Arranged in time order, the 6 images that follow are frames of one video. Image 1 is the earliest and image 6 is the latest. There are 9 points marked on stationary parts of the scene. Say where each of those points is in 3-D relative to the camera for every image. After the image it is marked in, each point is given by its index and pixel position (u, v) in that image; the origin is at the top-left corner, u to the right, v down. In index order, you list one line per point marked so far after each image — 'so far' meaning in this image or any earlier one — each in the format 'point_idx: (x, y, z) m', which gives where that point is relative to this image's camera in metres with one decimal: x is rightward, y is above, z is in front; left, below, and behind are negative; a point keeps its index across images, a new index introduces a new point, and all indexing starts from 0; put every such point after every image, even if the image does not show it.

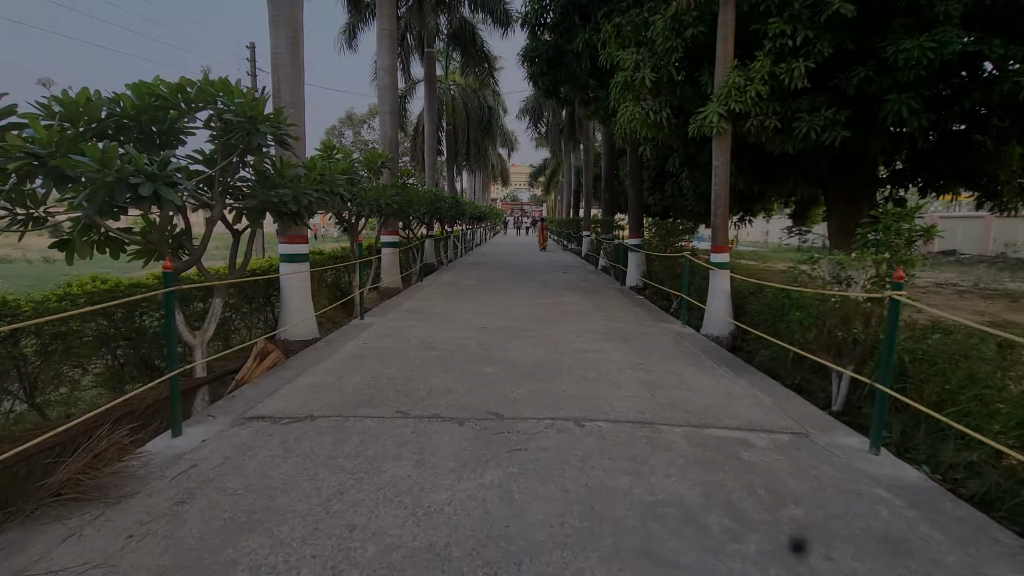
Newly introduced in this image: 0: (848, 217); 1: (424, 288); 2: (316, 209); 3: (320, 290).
0: (+6.0, +1.3, +9.5) m
1: (-1.6, 0.0, +9.9) m
2: (-1.8, +0.7, +4.9) m
3: (-3.2, 0.0, +8.9) m
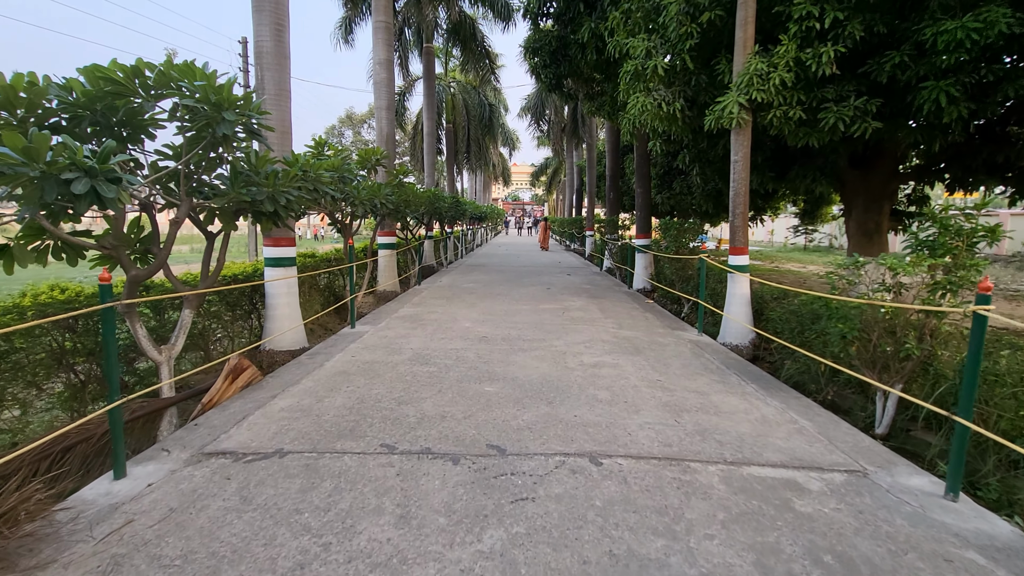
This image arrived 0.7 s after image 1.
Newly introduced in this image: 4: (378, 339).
0: (+6.0, +1.2, +9.0) m
1: (-1.6, -0.1, +9.4) m
2: (-1.8, +0.6, +4.4) m
3: (-3.2, -0.1, +8.5) m
4: (-1.4, -0.5, +5.5) m
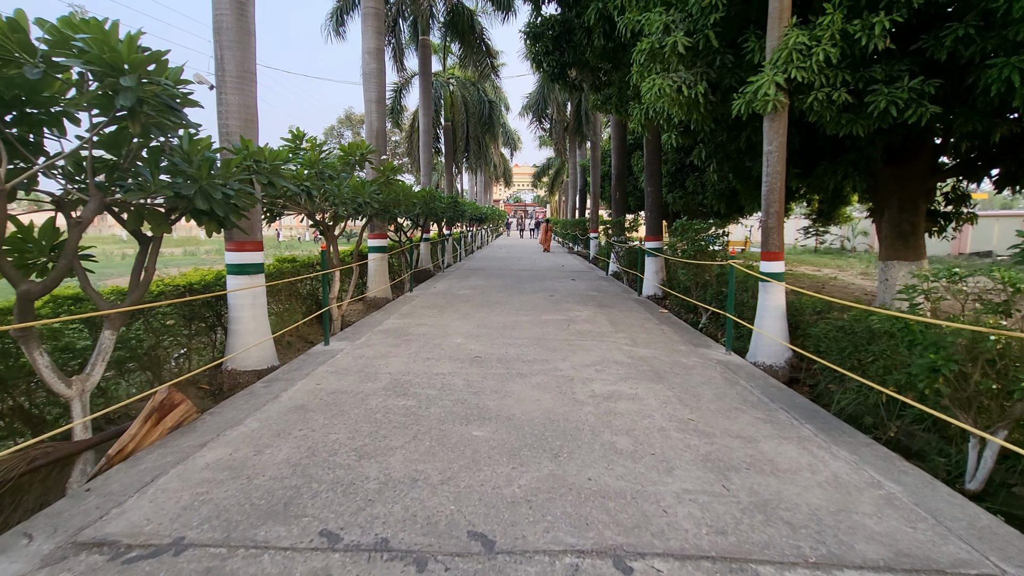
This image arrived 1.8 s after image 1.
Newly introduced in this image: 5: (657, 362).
0: (+6.0, +1.1, +8.2) m
1: (-1.6, -0.2, +8.6) m
2: (-1.8, +0.5, +3.6) m
3: (-3.2, -0.2, +7.7) m
4: (-1.4, -0.6, +4.7) m
5: (+1.3, -0.6, +4.6) m
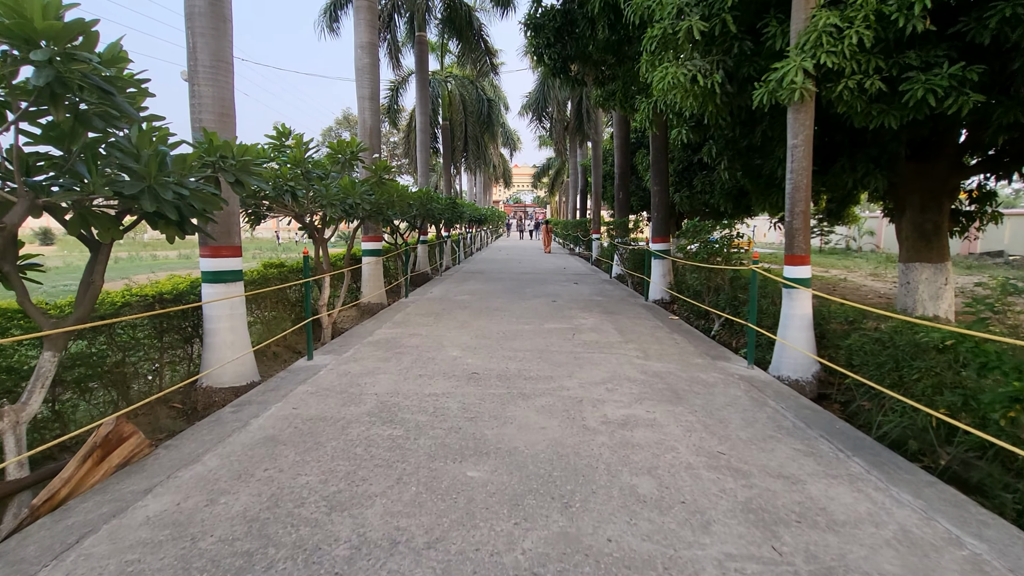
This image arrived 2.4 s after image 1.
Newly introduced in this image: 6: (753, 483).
0: (+6.0, +1.1, +7.7) m
1: (-1.6, -0.3, +8.2) m
2: (-1.8, +0.5, +3.1) m
3: (-3.2, -0.3, +7.2) m
4: (-1.4, -0.7, +4.3) m
5: (+1.3, -0.7, +4.1) m
6: (+1.1, -0.9, +2.5) m
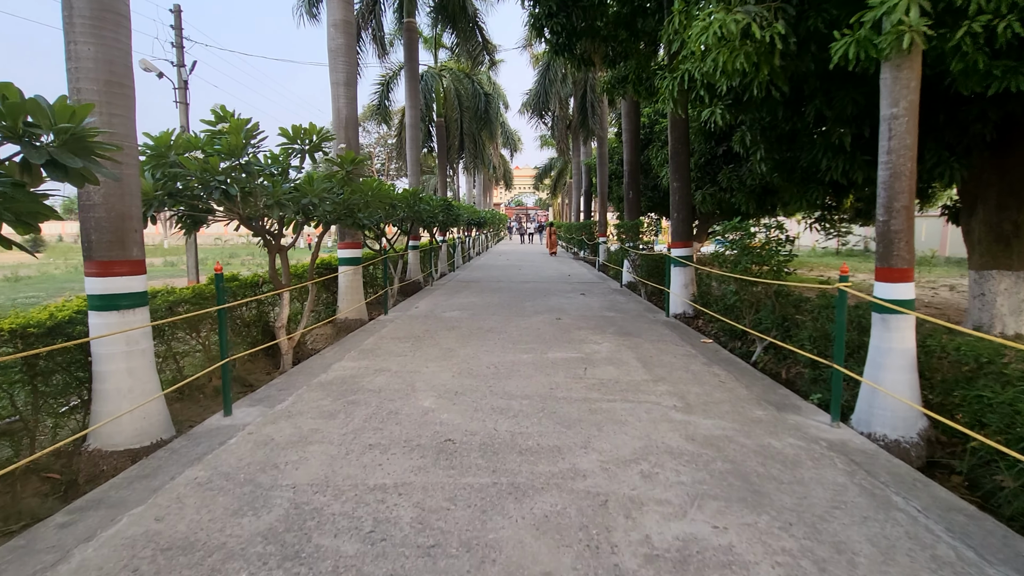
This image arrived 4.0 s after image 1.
0: (+5.9, +0.9, +6.4) m
1: (-1.6, -0.5, +6.9) m
2: (-1.9, +0.3, +1.9) m
3: (-3.2, -0.5, +5.9) m
4: (-1.4, -0.9, +3.0) m
5: (+1.2, -0.9, +2.8) m
6: (+1.1, -1.1, +1.2) m
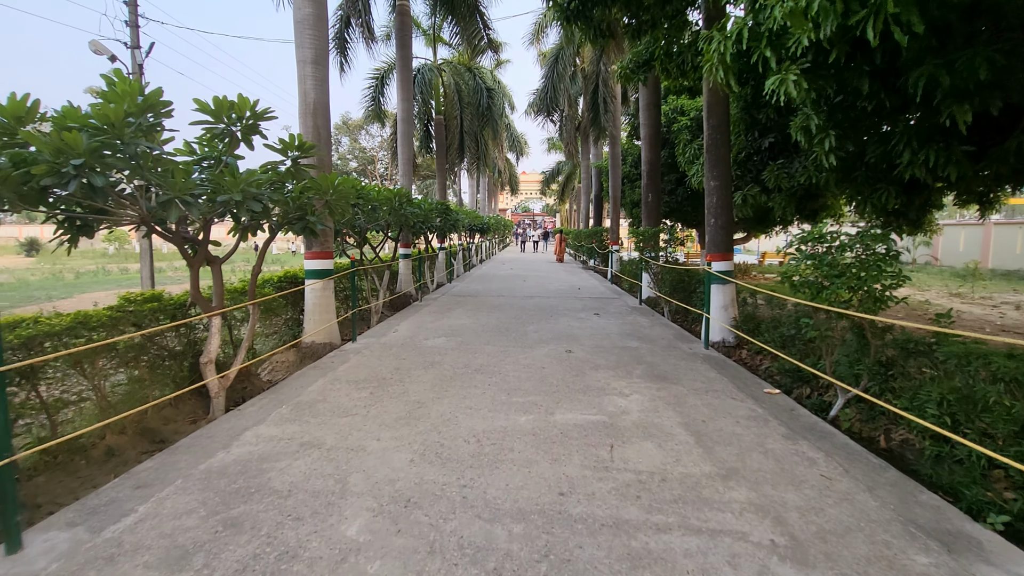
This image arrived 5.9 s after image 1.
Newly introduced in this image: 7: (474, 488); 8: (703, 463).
0: (+5.9, +0.6, +4.9) m
1: (-1.7, -0.7, +5.4) m
2: (-2.0, +0.1, +0.4) m
3: (-3.3, -0.7, +4.5) m
4: (-1.5, -1.1, +1.5) m
5: (+1.1, -1.1, +1.4) m
6: (+1.0, -1.3, -0.3) m
7: (-0.2, -0.9, +2.5) m
8: (+1.0, -0.9, +2.8) m
